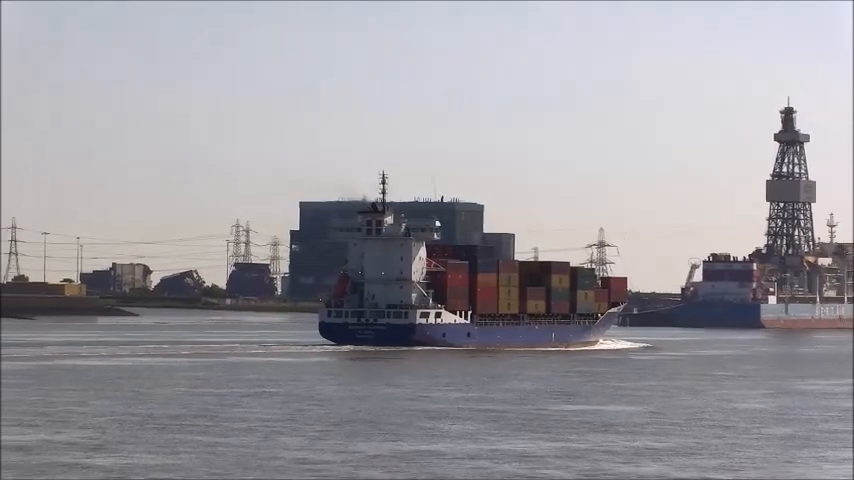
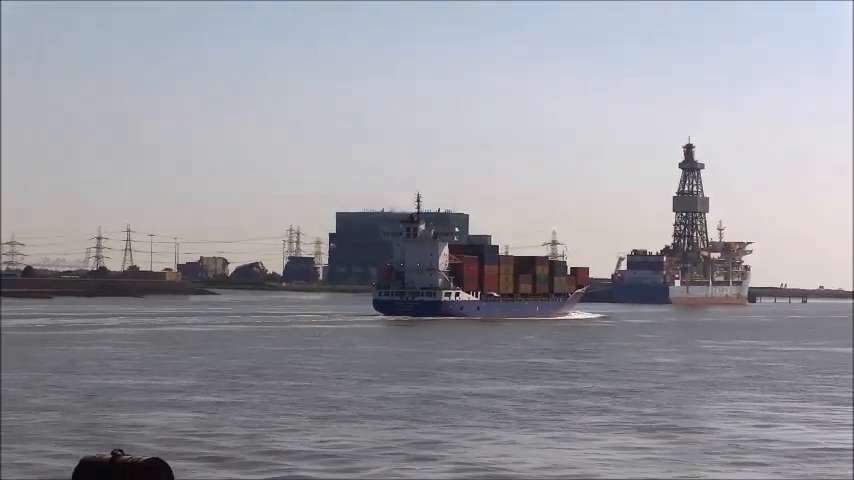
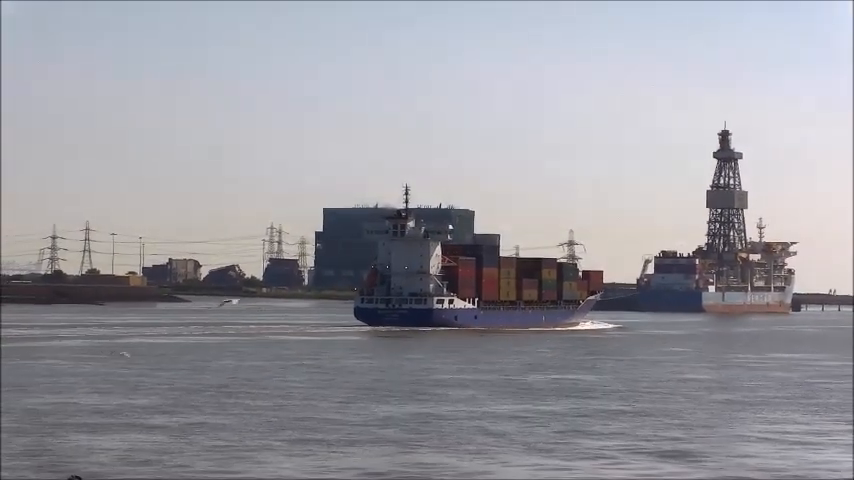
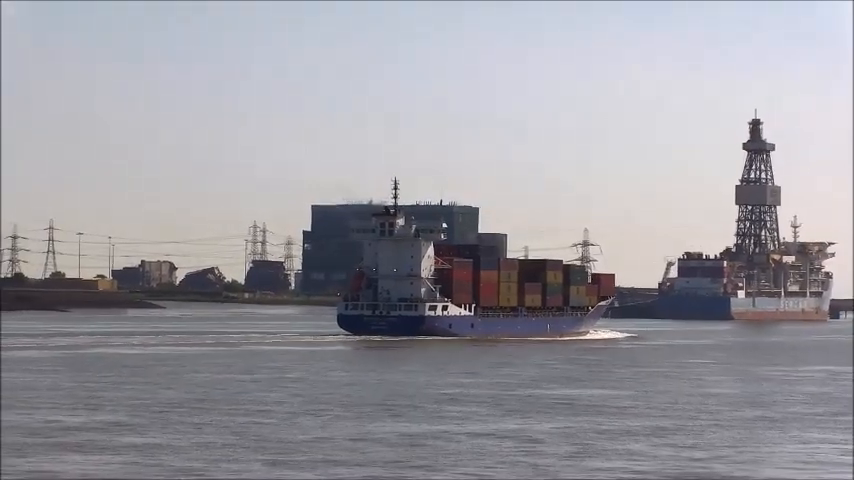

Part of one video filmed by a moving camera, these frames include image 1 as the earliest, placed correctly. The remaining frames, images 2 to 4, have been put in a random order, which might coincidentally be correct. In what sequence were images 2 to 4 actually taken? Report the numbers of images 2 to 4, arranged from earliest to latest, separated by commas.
4, 3, 2
